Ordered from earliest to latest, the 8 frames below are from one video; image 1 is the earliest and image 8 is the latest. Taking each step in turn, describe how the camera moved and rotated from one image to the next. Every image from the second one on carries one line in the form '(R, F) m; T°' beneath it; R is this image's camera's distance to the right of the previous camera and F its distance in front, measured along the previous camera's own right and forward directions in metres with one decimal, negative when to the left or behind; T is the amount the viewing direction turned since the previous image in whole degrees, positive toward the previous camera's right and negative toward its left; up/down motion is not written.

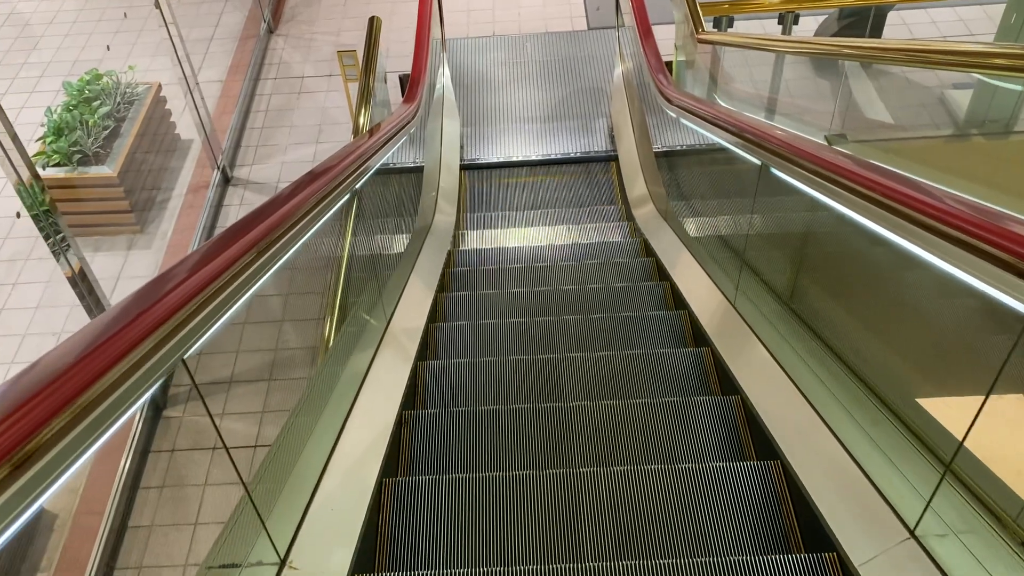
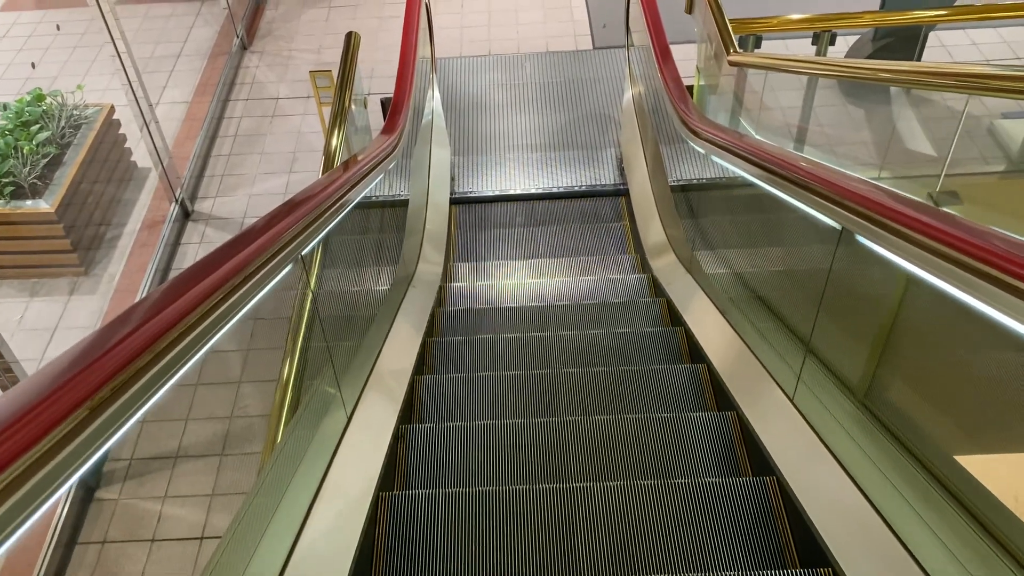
(0.0, +0.6) m; 0°
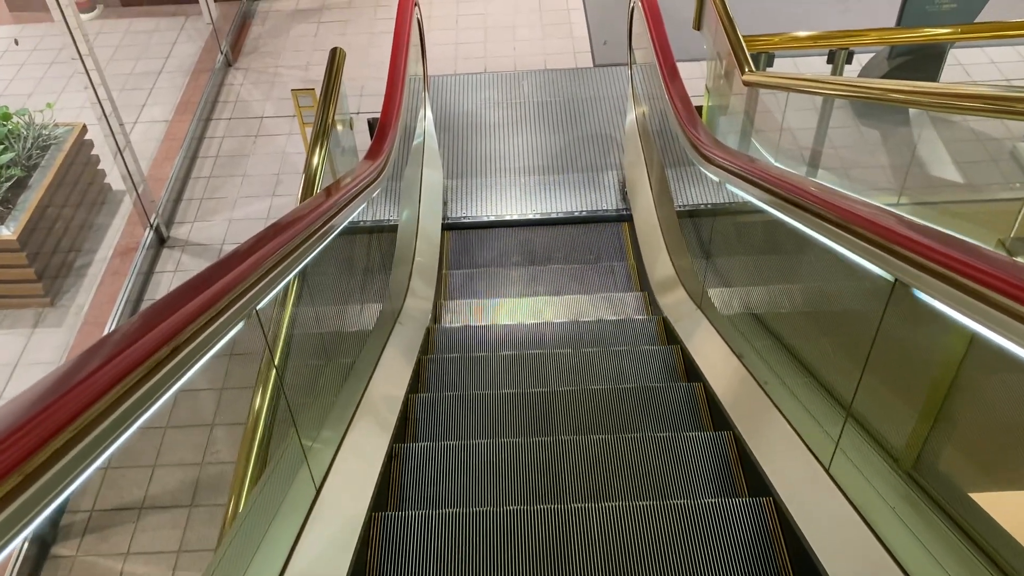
(0.0, +0.3) m; 0°
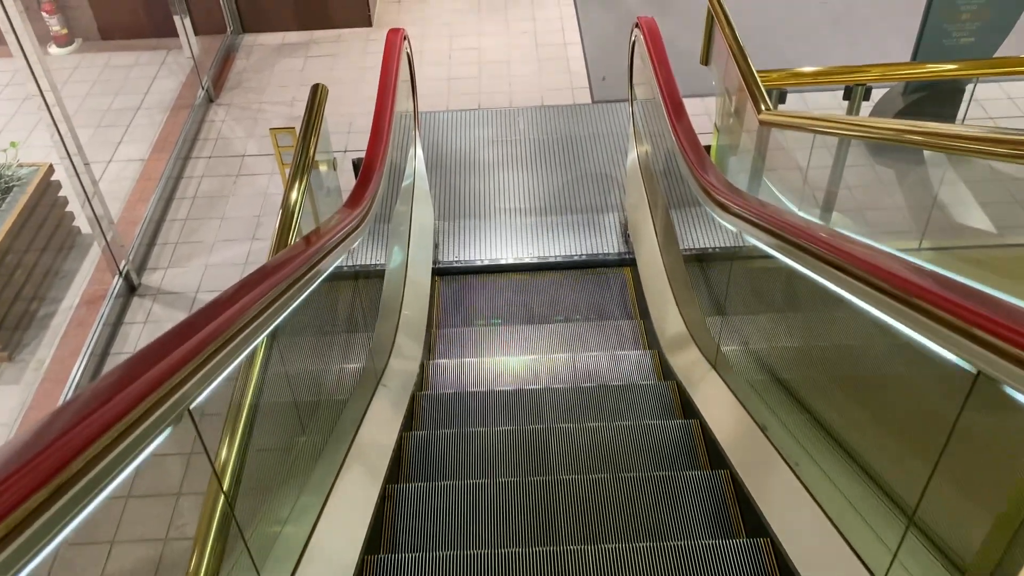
(0.0, +0.3) m; 0°
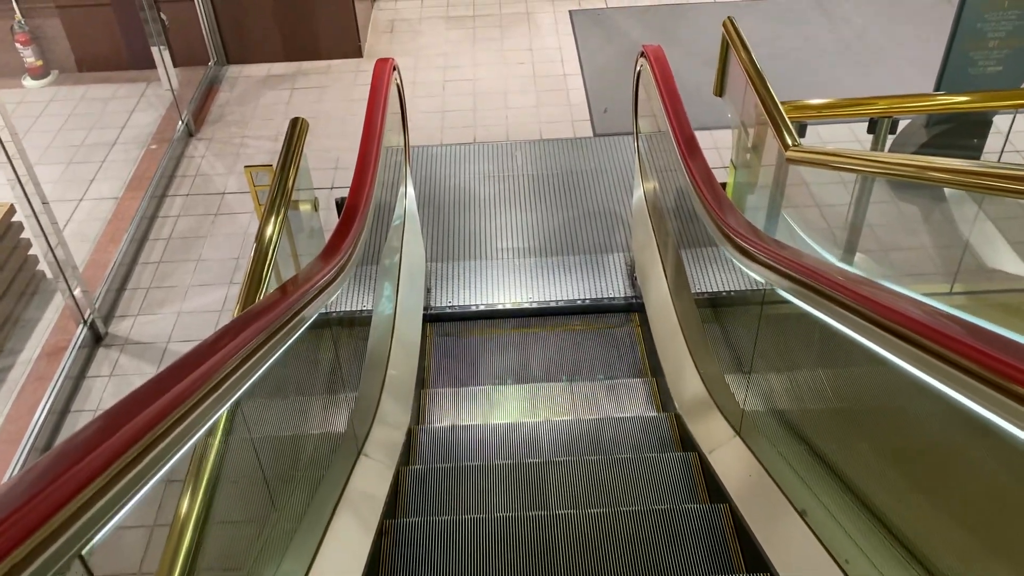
(0.0, +0.3) m; 0°
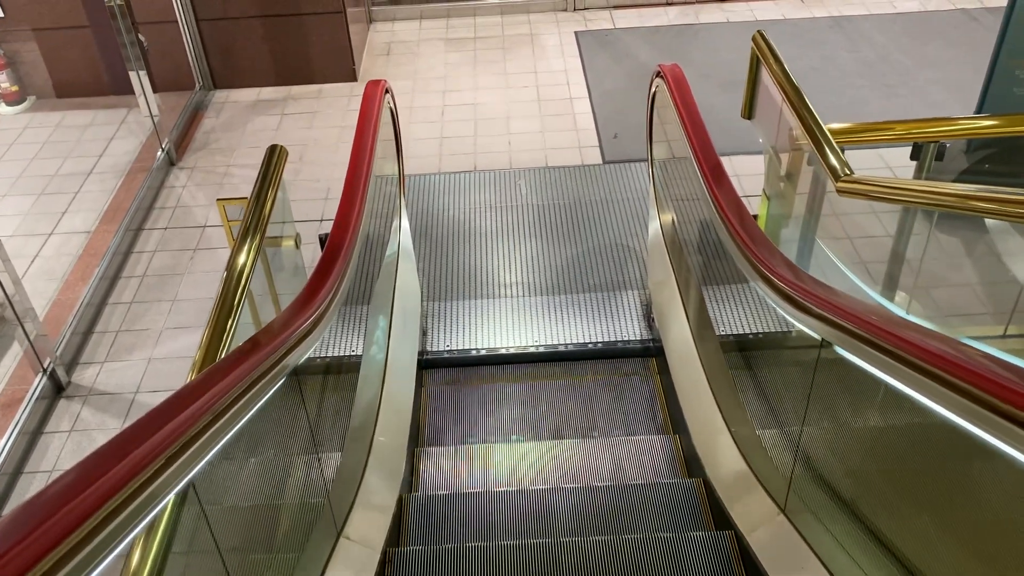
(0.0, +0.3) m; 0°
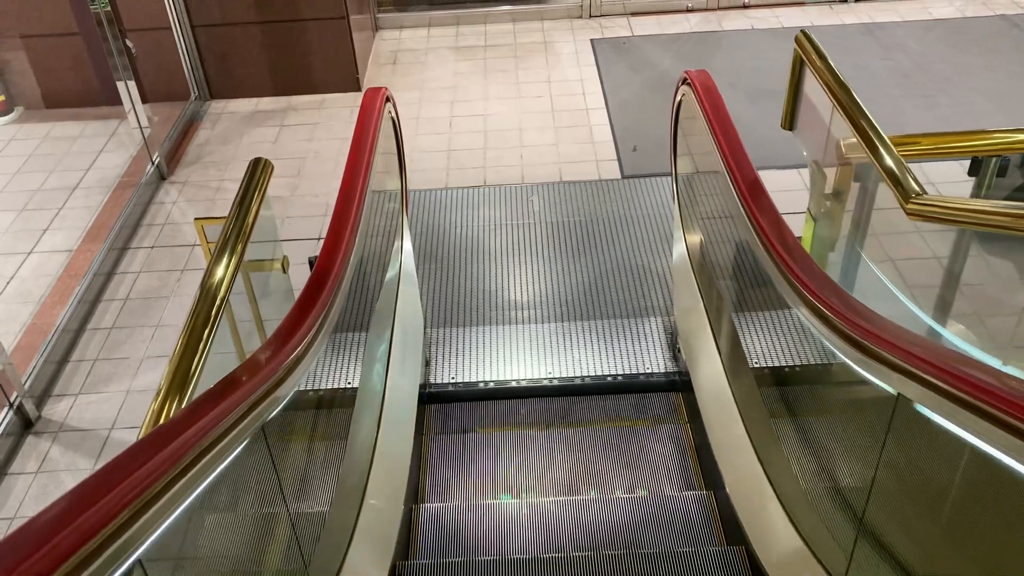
(0.0, +0.3) m; -1°
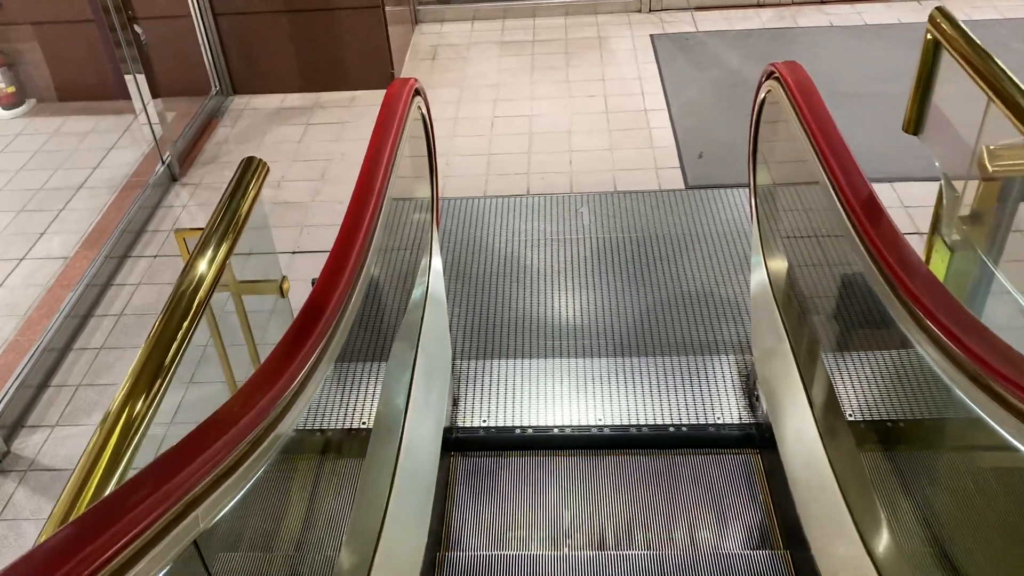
(0.0, +0.5) m; -3°
